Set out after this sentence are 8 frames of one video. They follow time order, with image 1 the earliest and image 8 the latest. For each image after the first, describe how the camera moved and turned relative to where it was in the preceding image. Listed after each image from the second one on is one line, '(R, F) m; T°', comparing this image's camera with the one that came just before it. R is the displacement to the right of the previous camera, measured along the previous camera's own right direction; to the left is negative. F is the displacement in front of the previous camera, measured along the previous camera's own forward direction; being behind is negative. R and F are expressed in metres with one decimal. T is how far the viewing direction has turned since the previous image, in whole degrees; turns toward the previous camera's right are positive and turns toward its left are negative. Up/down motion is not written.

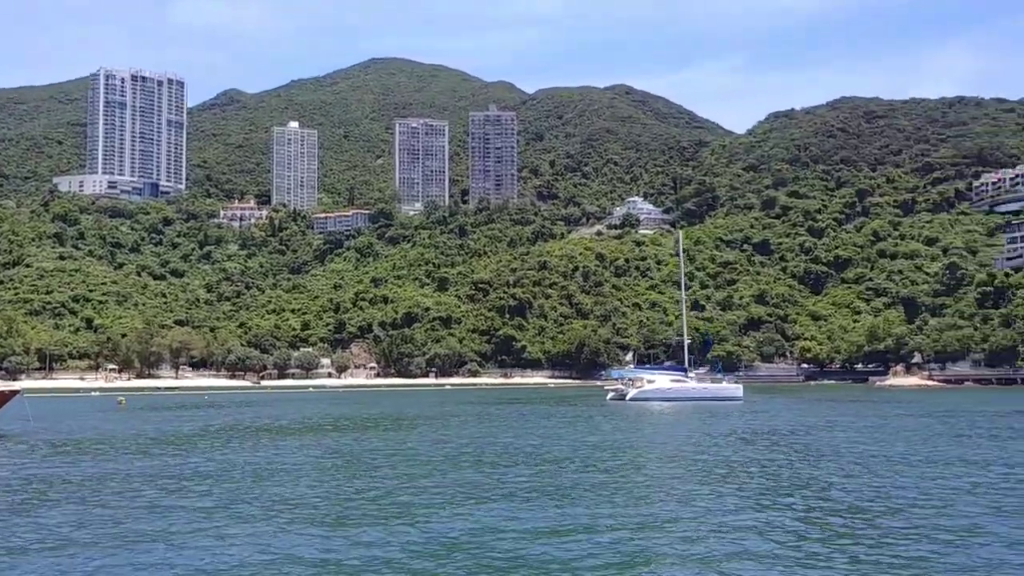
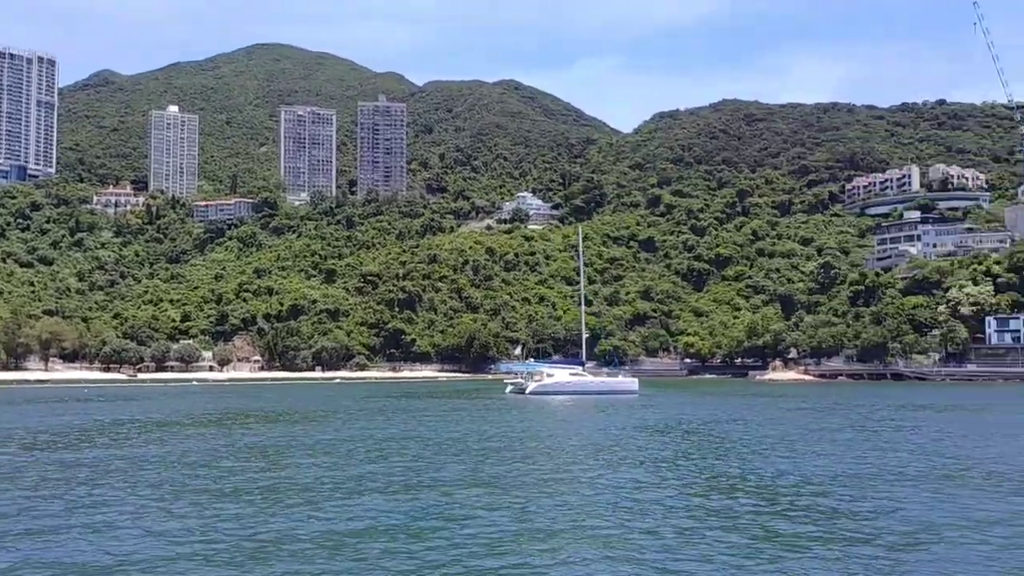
(-0.7, +0.2) m; +7°
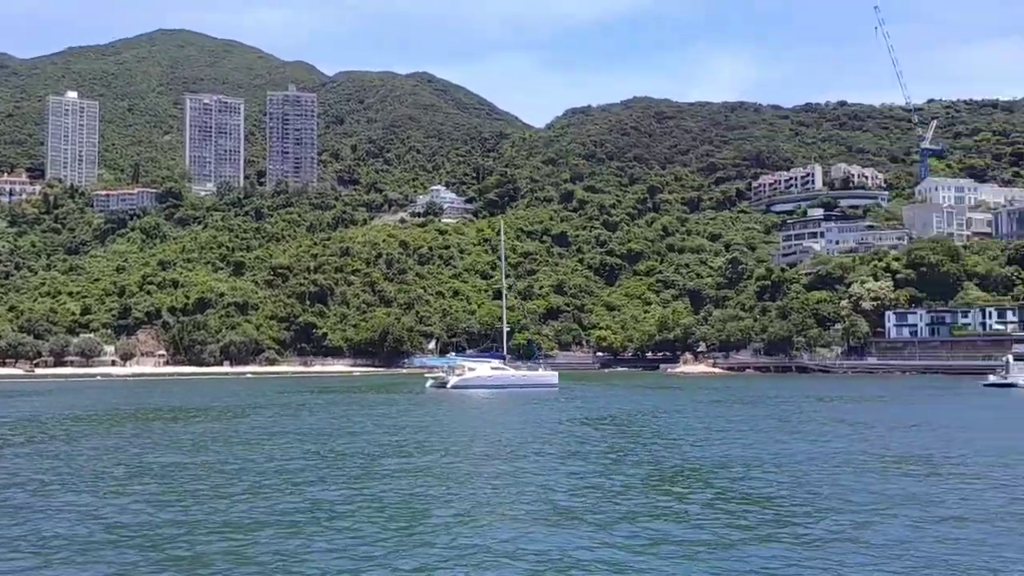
(-0.6, +0.1) m; +5°
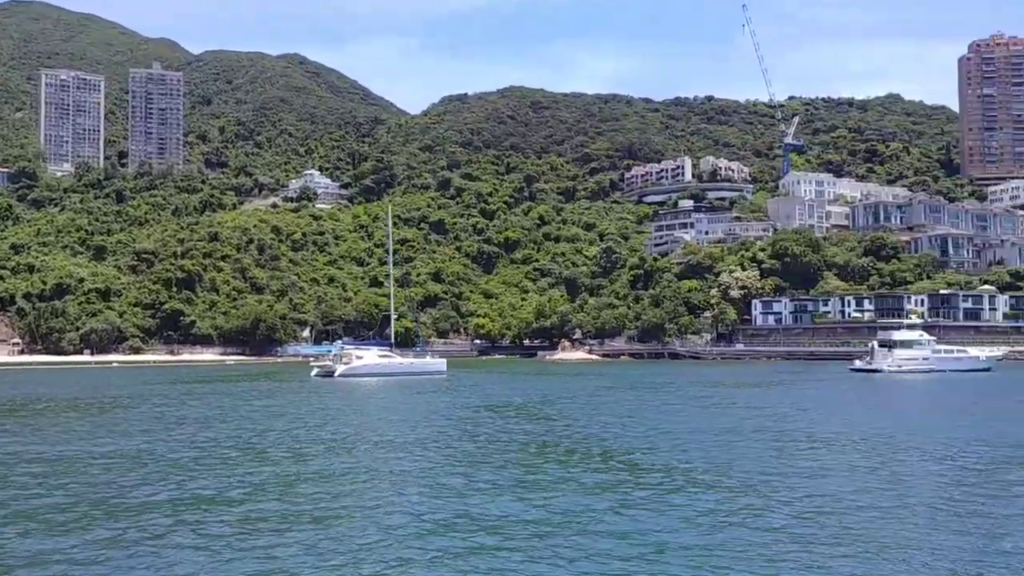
(-1.0, 0.0) m; +7°
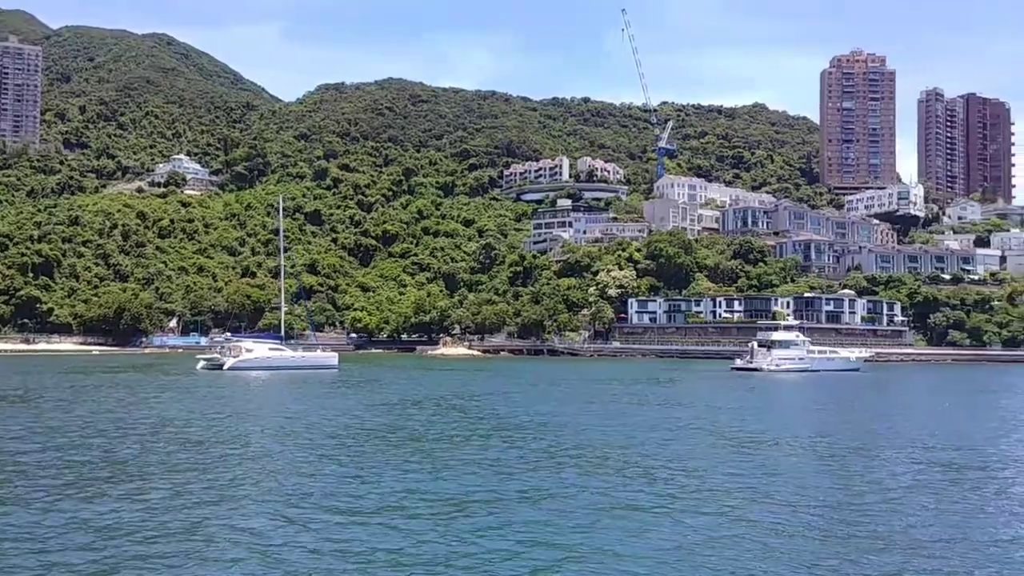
(-1.5, 0.0) m; +8°
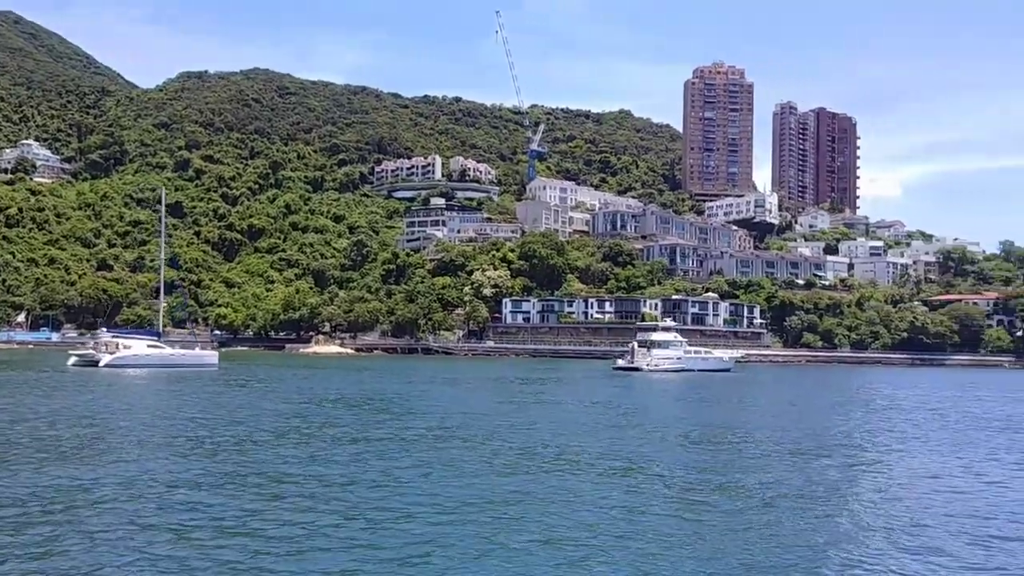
(-1.5, -0.1) m; +8°
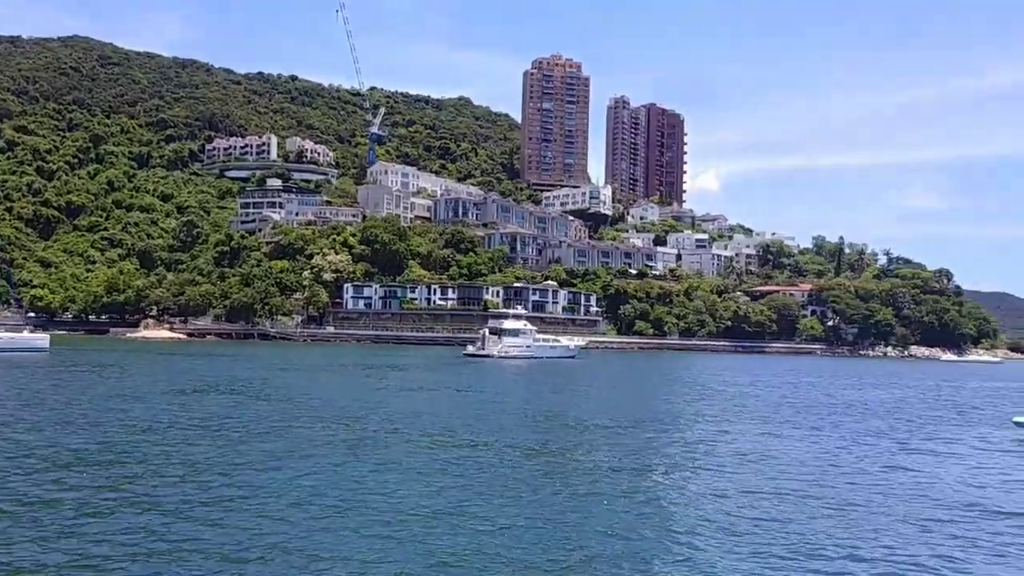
(-1.3, 0.0) m; +10°
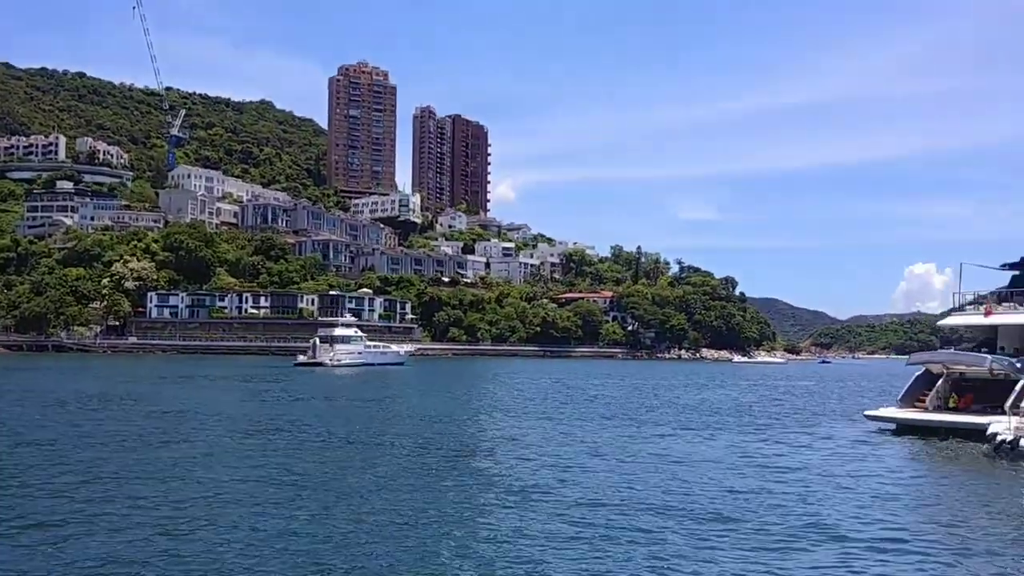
(-2.1, -1.1) m; +12°
